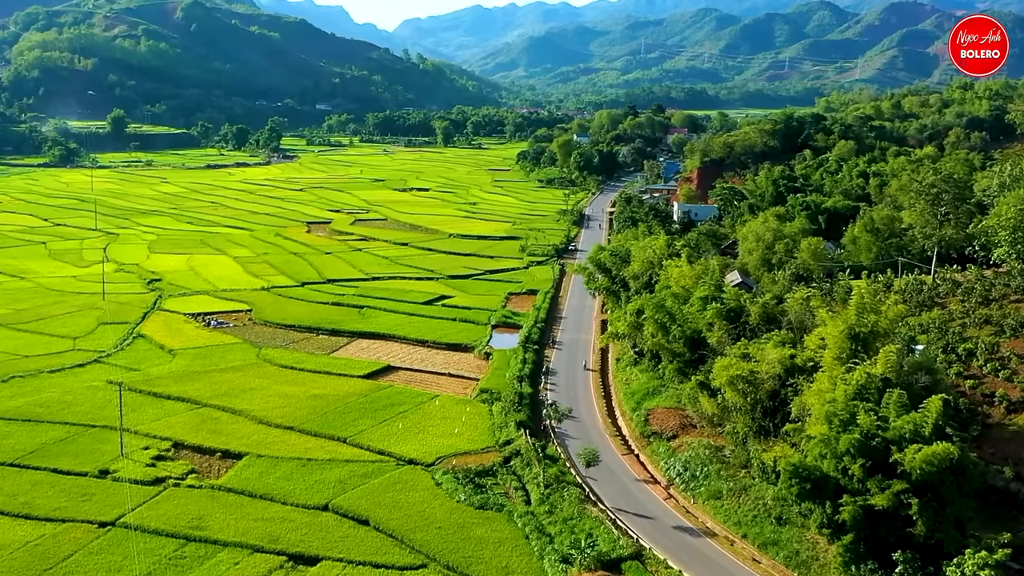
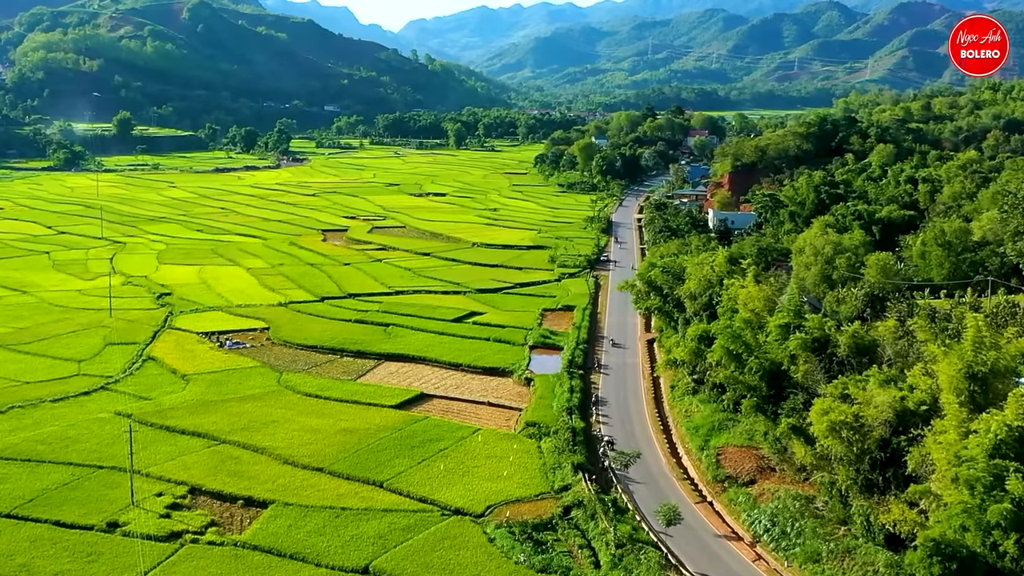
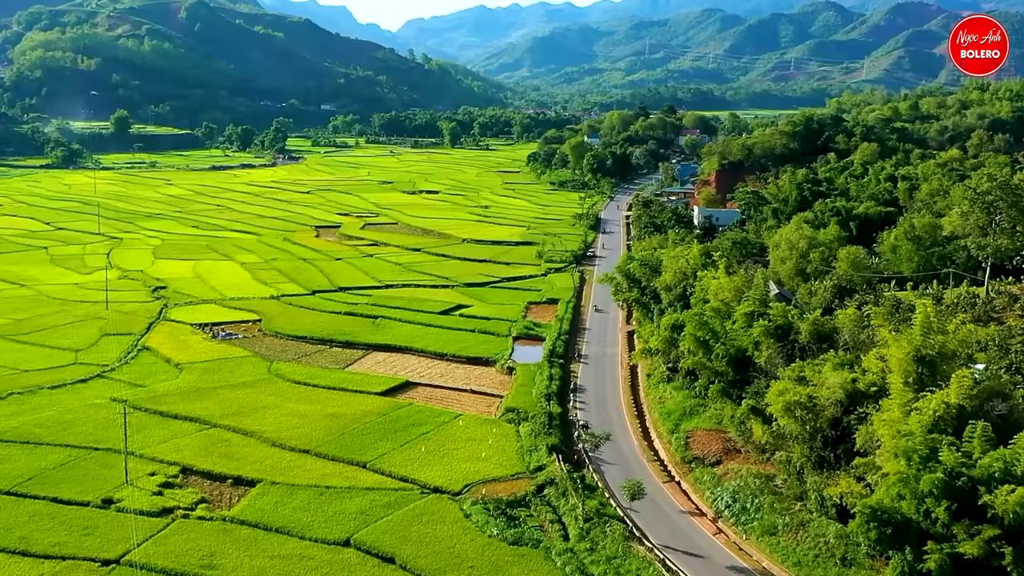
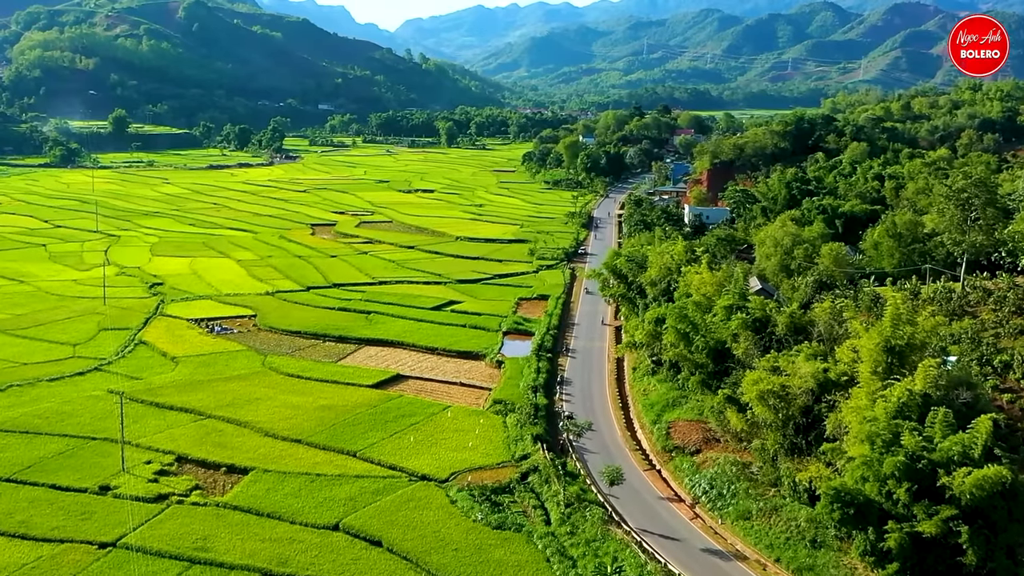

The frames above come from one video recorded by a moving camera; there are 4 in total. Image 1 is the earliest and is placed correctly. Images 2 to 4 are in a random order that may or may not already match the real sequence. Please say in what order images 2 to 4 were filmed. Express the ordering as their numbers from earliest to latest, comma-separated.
4, 3, 2
